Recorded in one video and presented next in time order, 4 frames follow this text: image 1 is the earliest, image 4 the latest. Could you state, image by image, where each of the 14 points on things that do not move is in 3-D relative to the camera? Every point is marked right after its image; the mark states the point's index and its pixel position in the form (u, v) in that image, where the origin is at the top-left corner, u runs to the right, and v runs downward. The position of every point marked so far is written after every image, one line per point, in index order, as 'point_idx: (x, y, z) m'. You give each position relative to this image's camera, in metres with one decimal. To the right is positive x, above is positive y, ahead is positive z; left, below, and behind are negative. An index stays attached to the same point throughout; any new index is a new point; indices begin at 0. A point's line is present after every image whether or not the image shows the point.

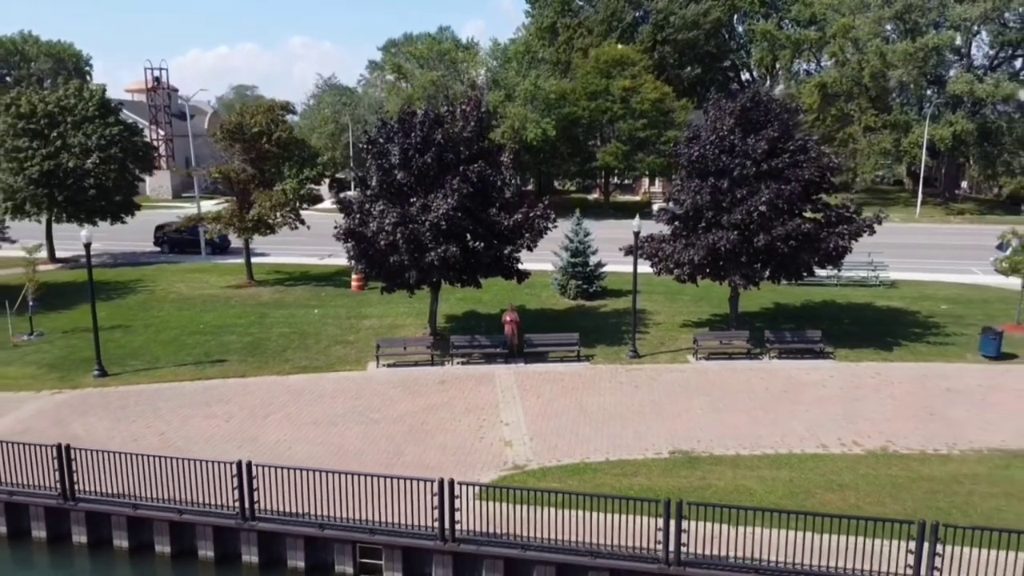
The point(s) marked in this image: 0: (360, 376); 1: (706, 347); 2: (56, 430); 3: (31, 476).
0: (-3.2, -1.9, +17.9) m
1: (+4.4, -1.3, +18.9) m
2: (-8.0, -2.5, +14.6) m
3: (-7.3, -2.8, +12.6) m
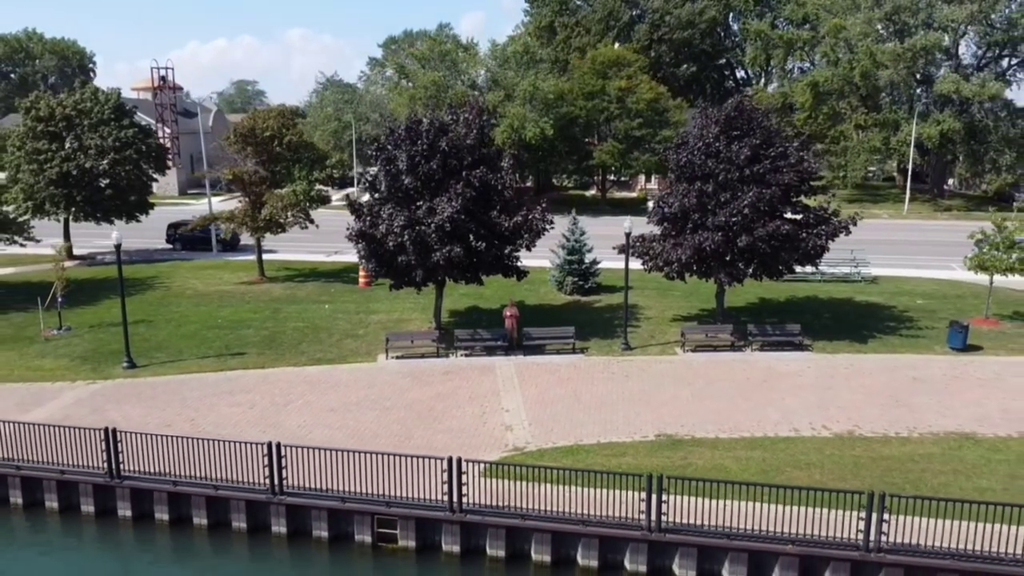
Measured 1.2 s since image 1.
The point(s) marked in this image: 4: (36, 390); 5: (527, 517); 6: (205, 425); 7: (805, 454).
0: (-3.2, -1.8, +19.2) m
1: (+4.4, -1.3, +20.3) m
2: (-8.0, -2.5, +16.0) m
3: (-7.2, -2.8, +14.0) m
4: (-10.0, -2.2, +17.7) m
5: (+0.2, -3.3, +12.0) m
6: (-5.7, -2.5, +15.5) m
7: (+4.9, -2.8, +13.9) m
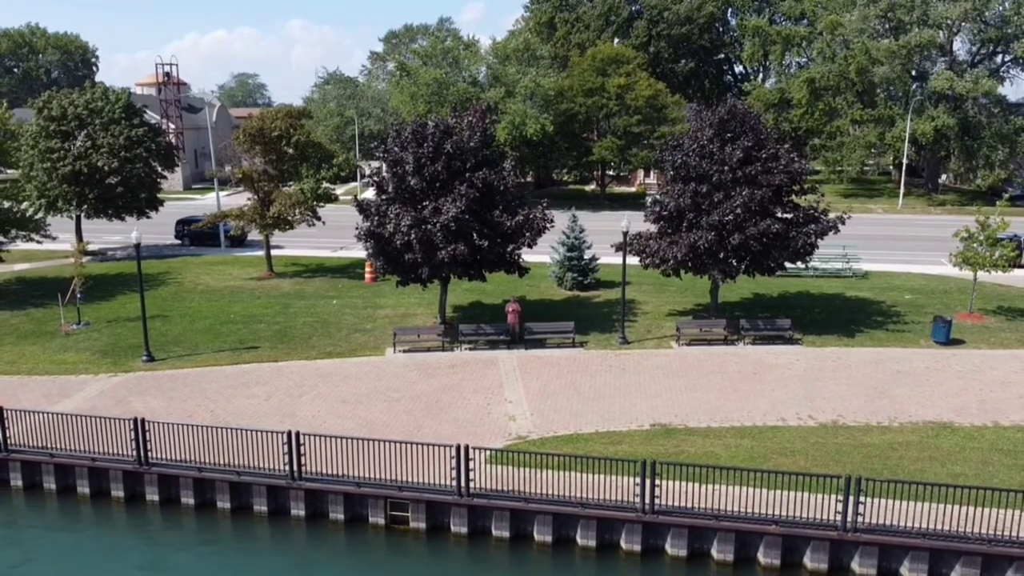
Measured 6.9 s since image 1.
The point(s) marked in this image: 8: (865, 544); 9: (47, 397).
0: (-3.2, -1.7, +20.1) m
1: (+4.4, -1.2, +21.2) m
2: (-7.9, -2.4, +16.9) m
3: (-7.2, -2.8, +14.9) m
4: (-10.0, -2.1, +18.5) m
5: (+0.3, -3.3, +12.9) m
6: (-5.6, -2.5, +16.4) m
7: (+4.9, -2.7, +14.8) m
8: (+5.0, -3.6, +11.9) m
9: (-9.8, -2.3, +17.6) m
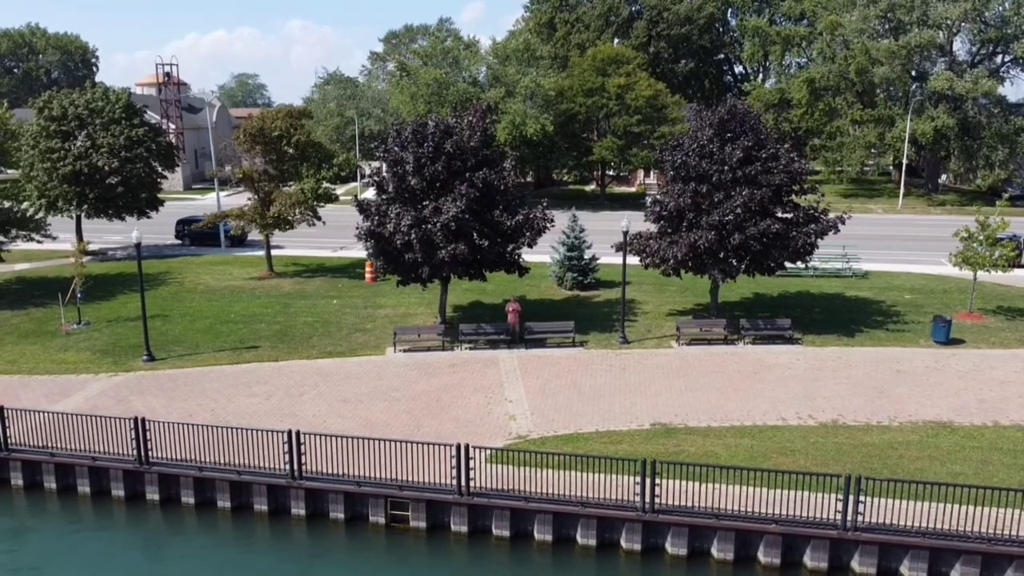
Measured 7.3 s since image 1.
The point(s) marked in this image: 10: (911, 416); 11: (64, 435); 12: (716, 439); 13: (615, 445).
0: (-3.2, -1.7, +20.1) m
1: (+4.4, -1.2, +21.2) m
2: (-7.9, -2.4, +16.9) m
3: (-7.2, -2.8, +14.9) m
4: (-10.0, -2.1, +18.6) m
5: (+0.3, -3.3, +12.9) m
6: (-5.6, -2.5, +16.4) m
7: (+4.9, -2.7, +14.8) m
8: (+5.0, -3.6, +11.9) m
9: (-9.8, -2.3, +17.6) m
10: (+7.6, -2.5, +16.1) m
11: (-8.1, -2.7, +15.2) m
12: (+3.6, -2.7, +15.0) m
13: (+1.8, -2.8, +14.7) m
